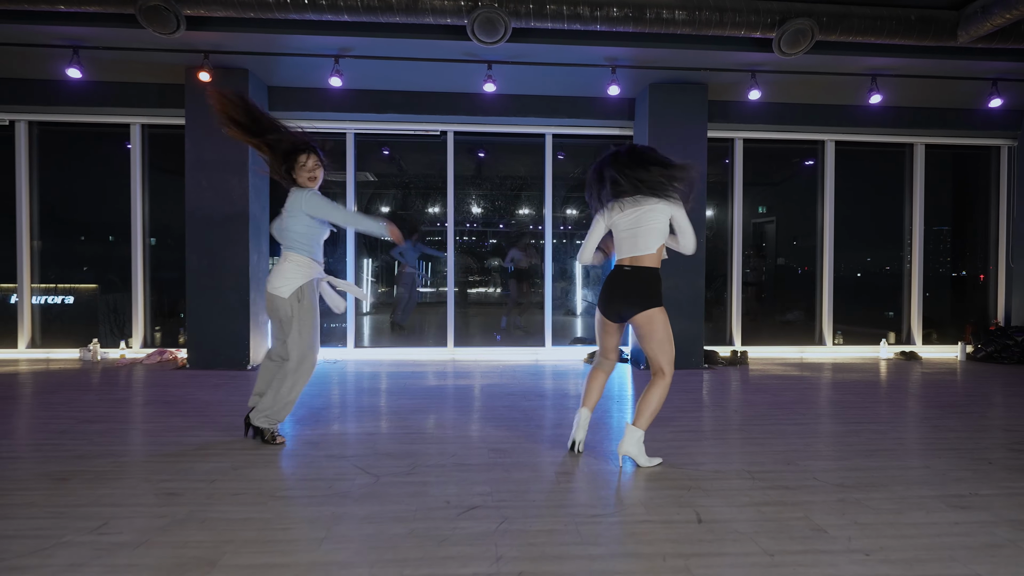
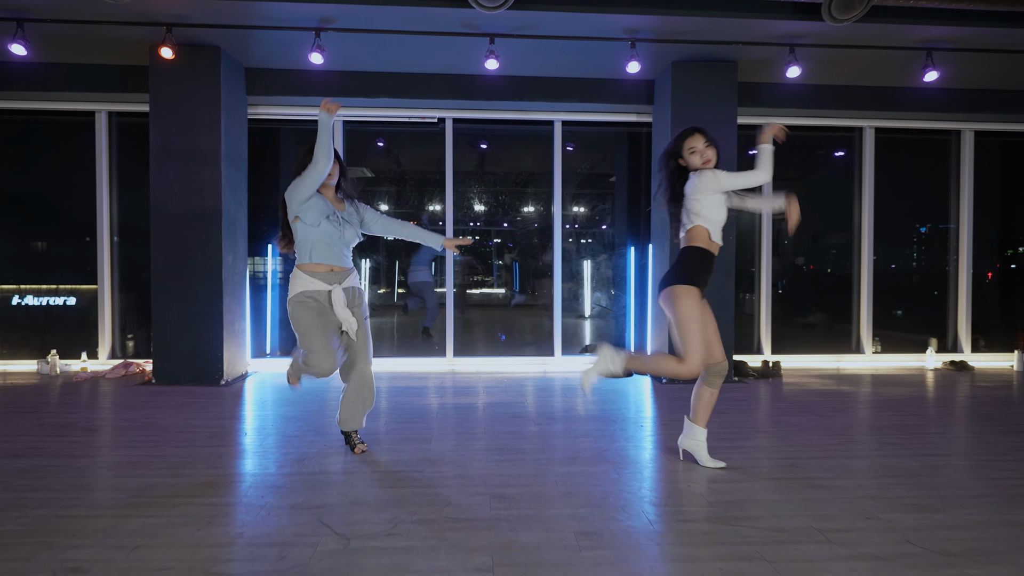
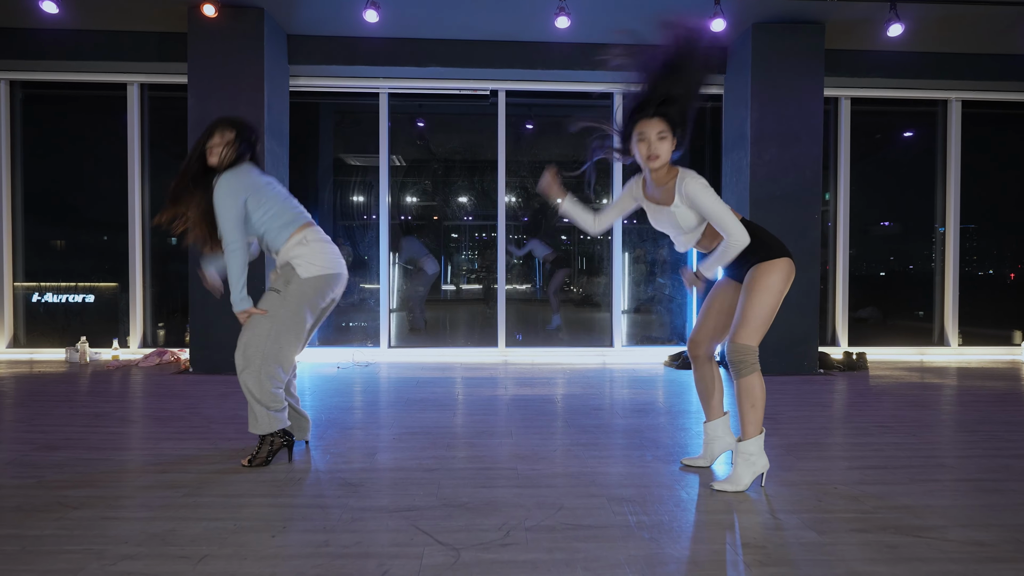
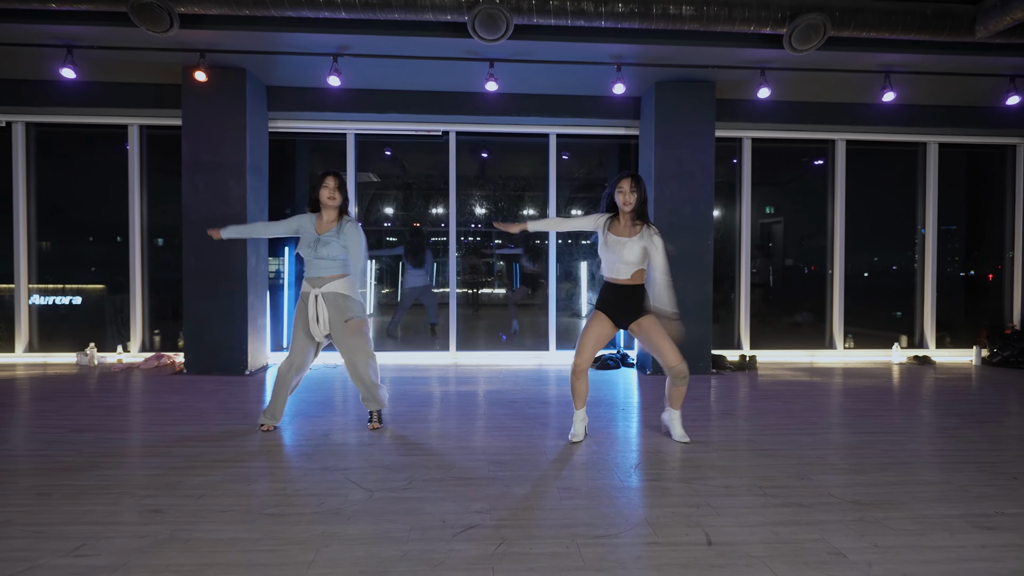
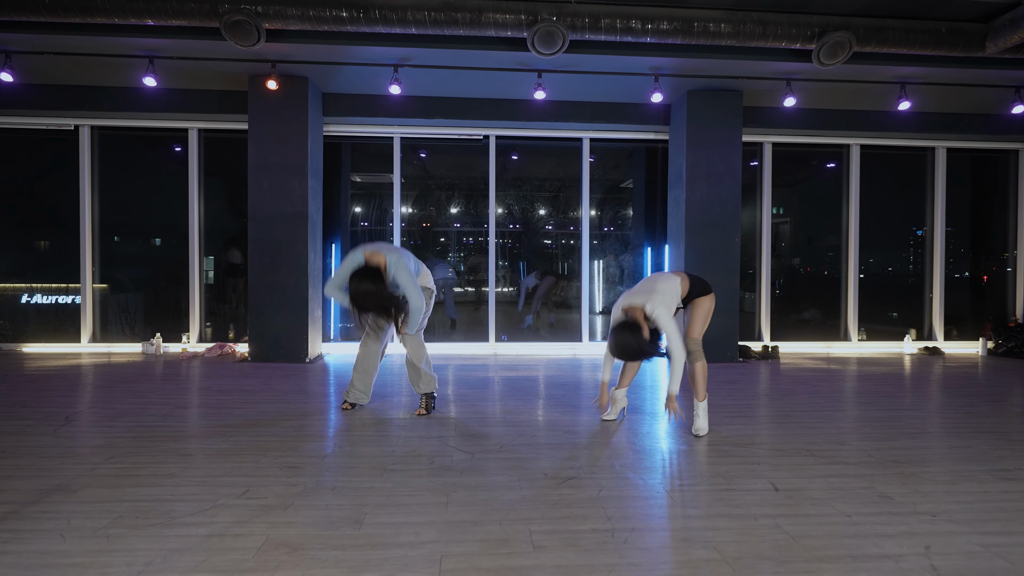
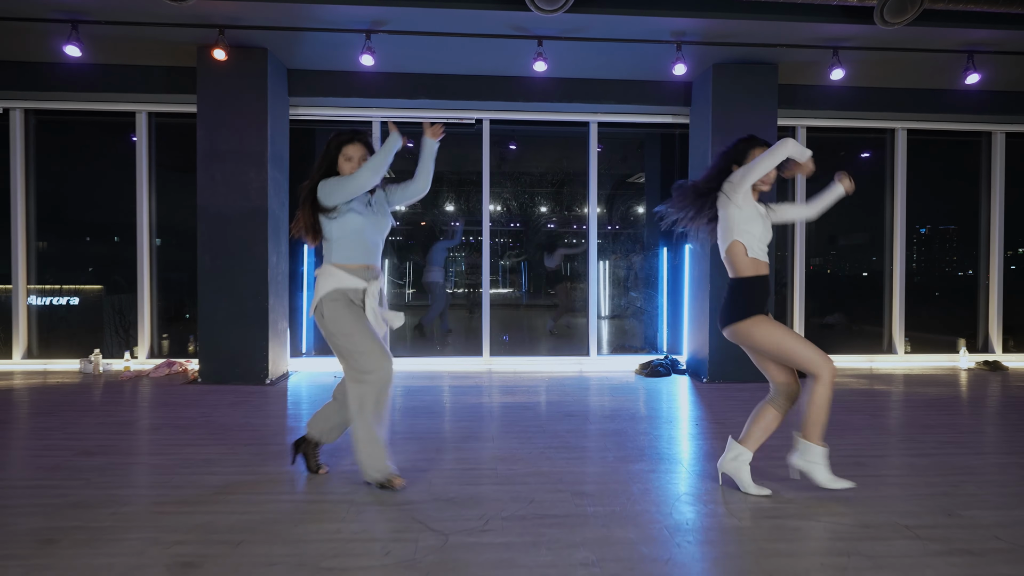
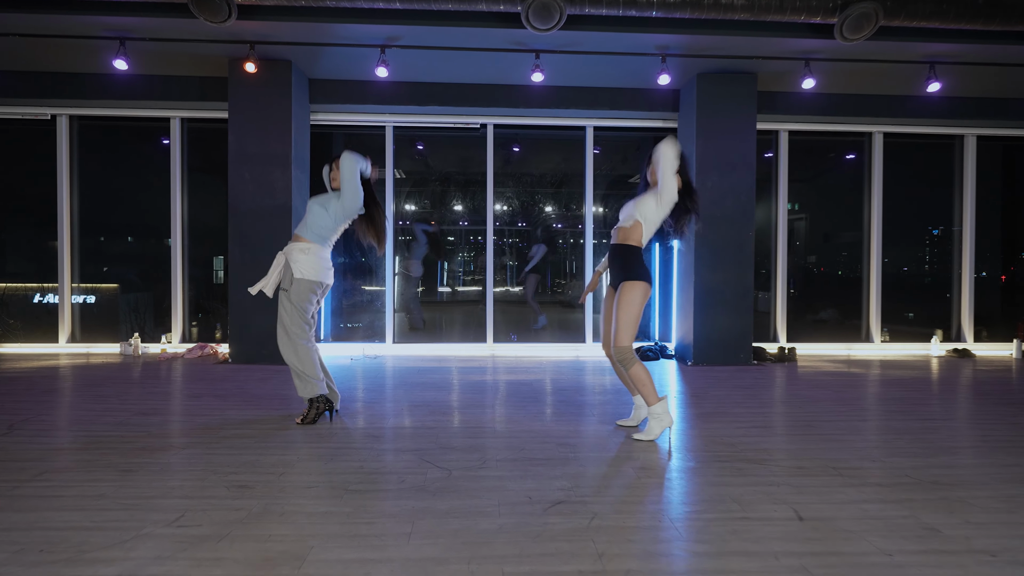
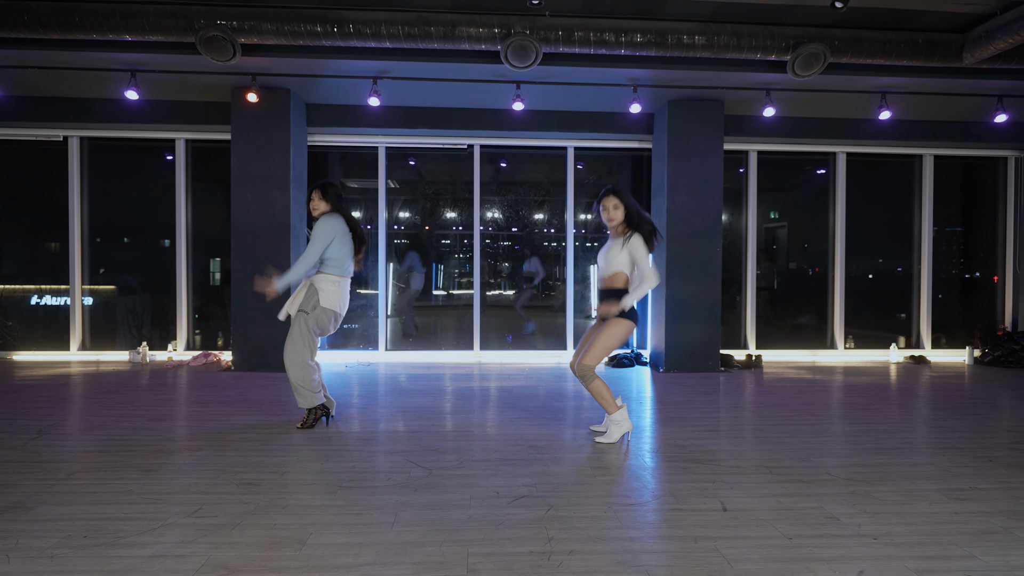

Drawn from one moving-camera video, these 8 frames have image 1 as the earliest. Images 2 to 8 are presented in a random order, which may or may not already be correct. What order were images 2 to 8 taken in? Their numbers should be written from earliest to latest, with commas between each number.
5, 6, 2, 4, 8, 7, 3
